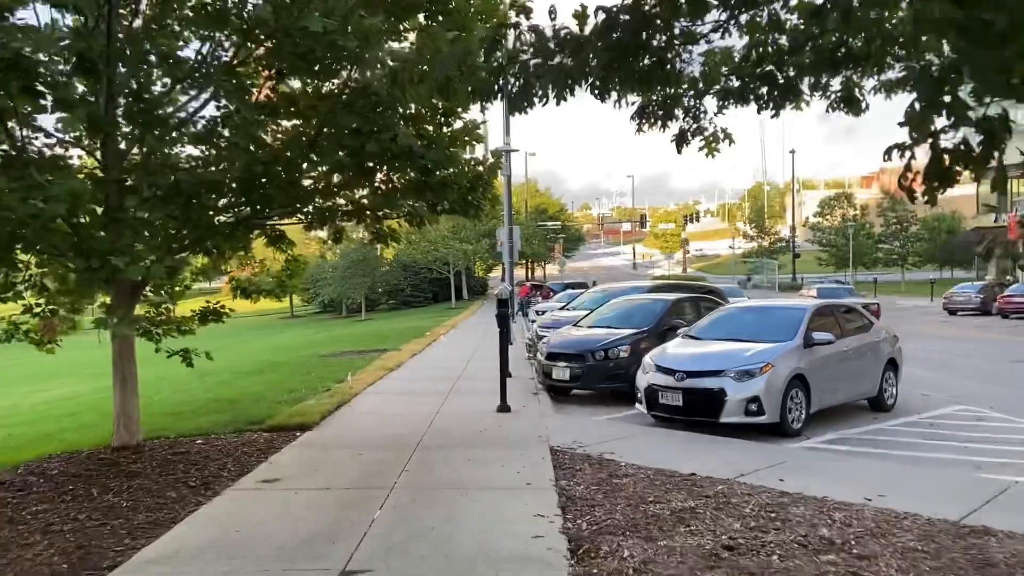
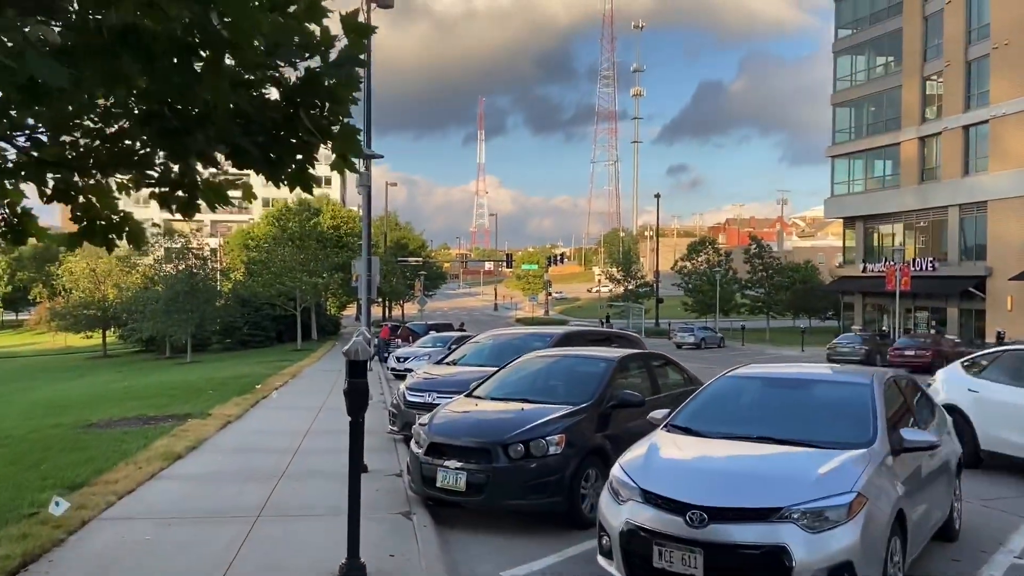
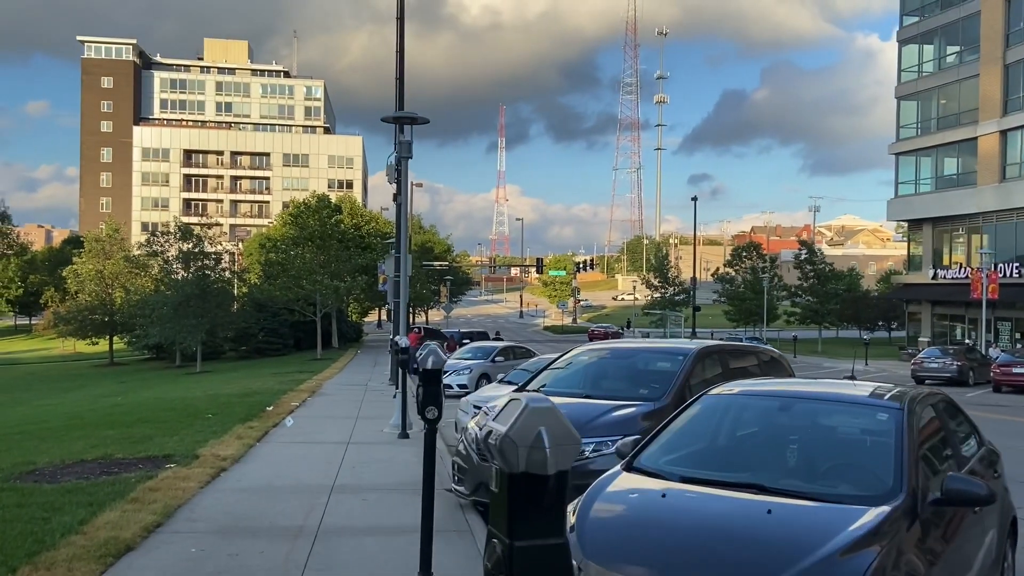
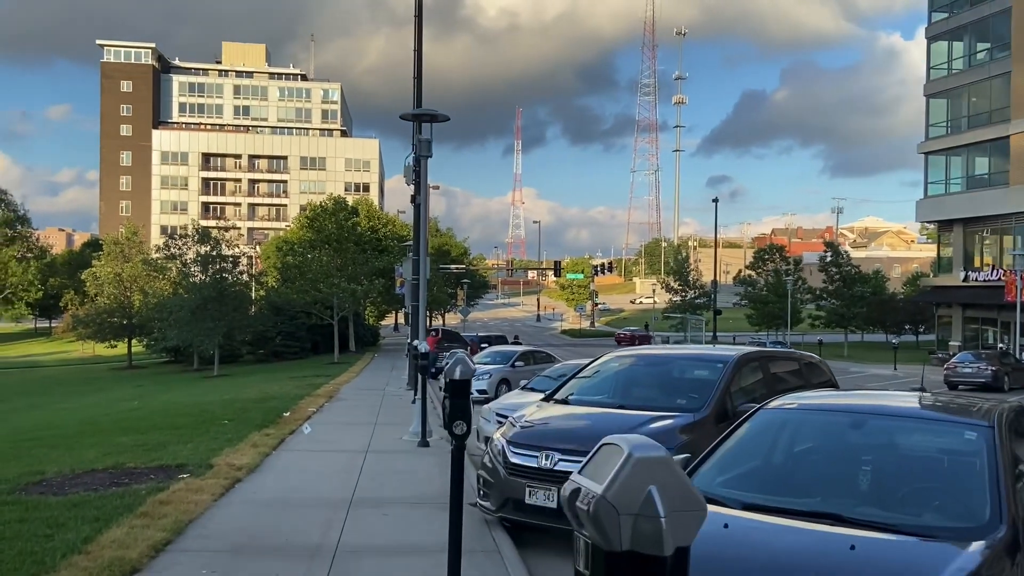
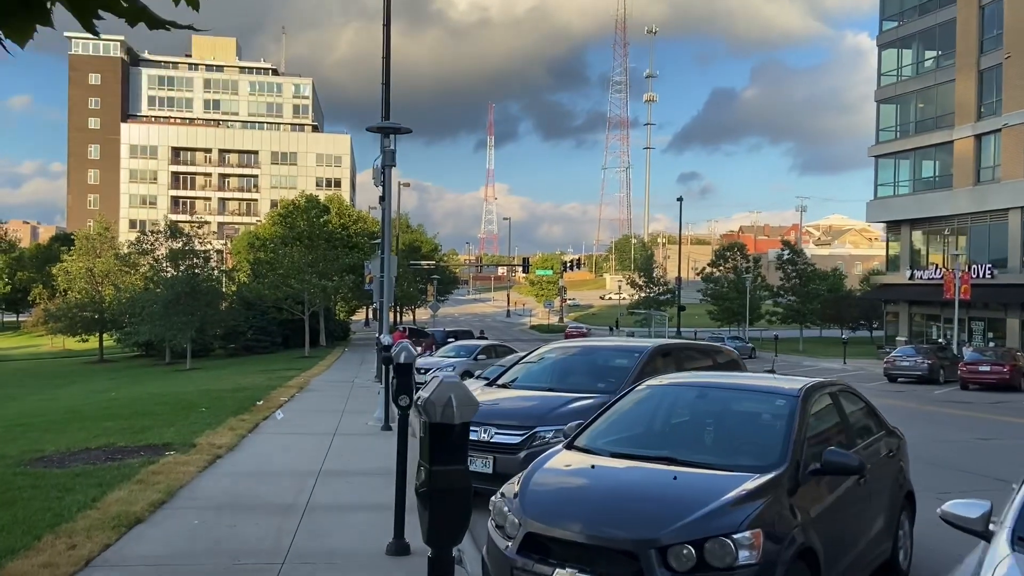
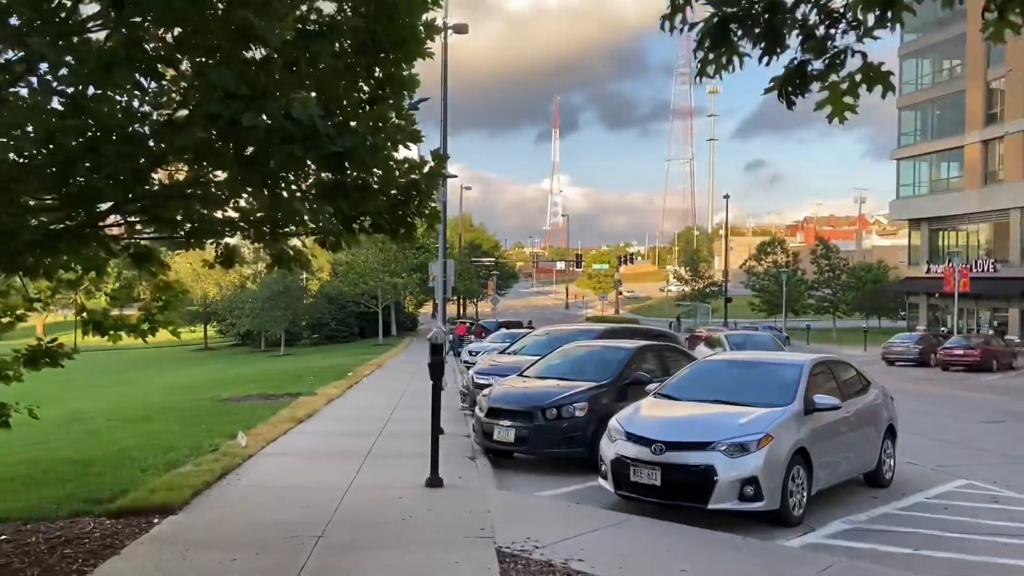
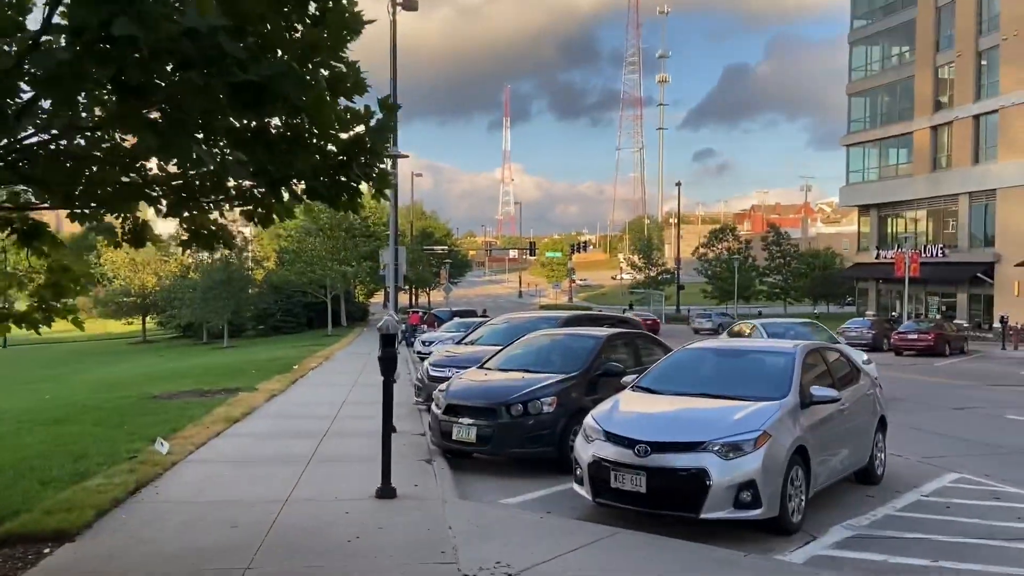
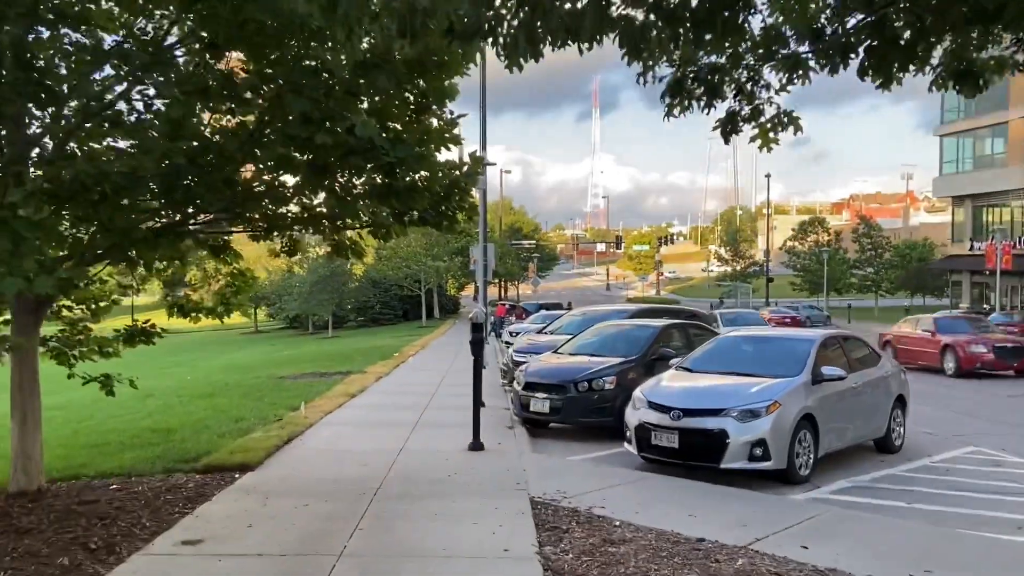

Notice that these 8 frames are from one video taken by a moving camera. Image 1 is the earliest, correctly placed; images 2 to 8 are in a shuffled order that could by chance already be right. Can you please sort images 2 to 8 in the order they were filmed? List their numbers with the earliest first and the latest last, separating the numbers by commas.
8, 6, 7, 2, 5, 3, 4
